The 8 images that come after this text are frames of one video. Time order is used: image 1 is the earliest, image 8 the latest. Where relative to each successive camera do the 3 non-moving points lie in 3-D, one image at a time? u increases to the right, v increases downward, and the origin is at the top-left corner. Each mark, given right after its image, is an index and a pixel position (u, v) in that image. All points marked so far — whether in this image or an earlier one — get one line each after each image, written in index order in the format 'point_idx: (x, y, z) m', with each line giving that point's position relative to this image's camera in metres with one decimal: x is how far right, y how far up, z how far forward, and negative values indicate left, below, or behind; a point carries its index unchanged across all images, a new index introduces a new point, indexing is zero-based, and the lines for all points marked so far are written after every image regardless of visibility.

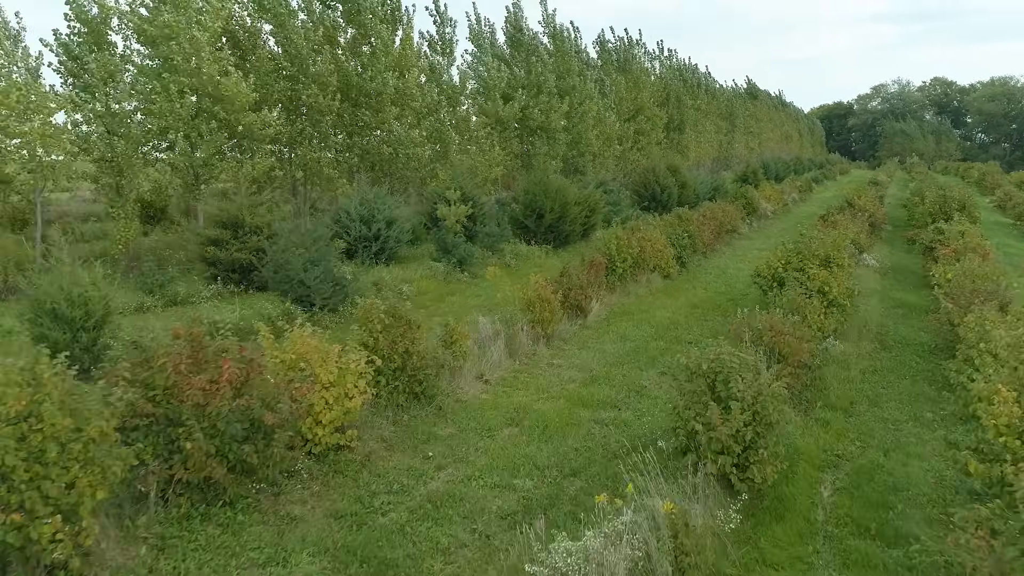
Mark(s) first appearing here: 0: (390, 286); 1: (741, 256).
0: (-1.7, 0.0, +11.2) m
1: (+4.9, +0.7, +16.6) m
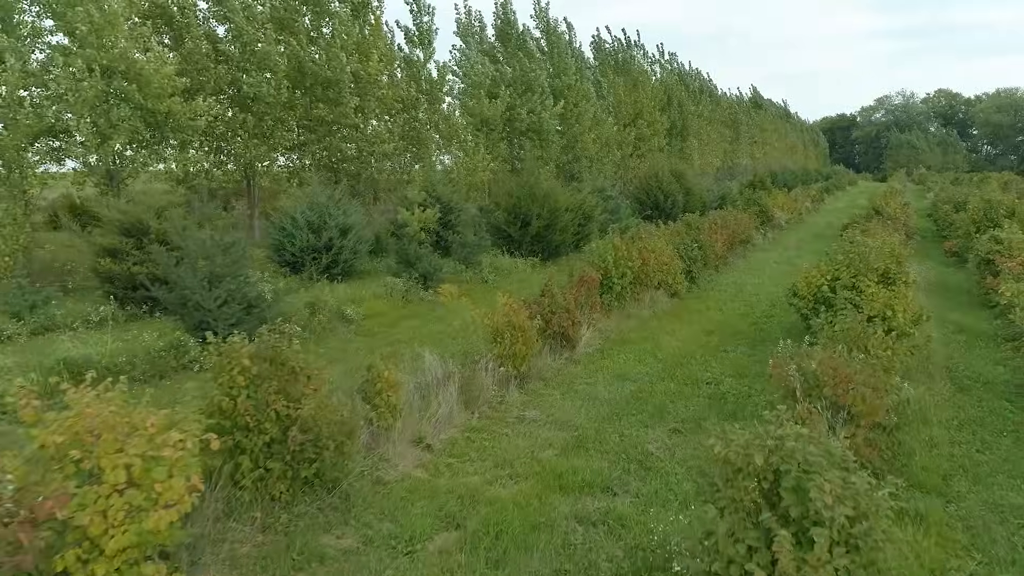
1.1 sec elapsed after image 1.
0: (-2.1, -0.2, +9.0) m
1: (+4.6, +0.3, +14.4) m
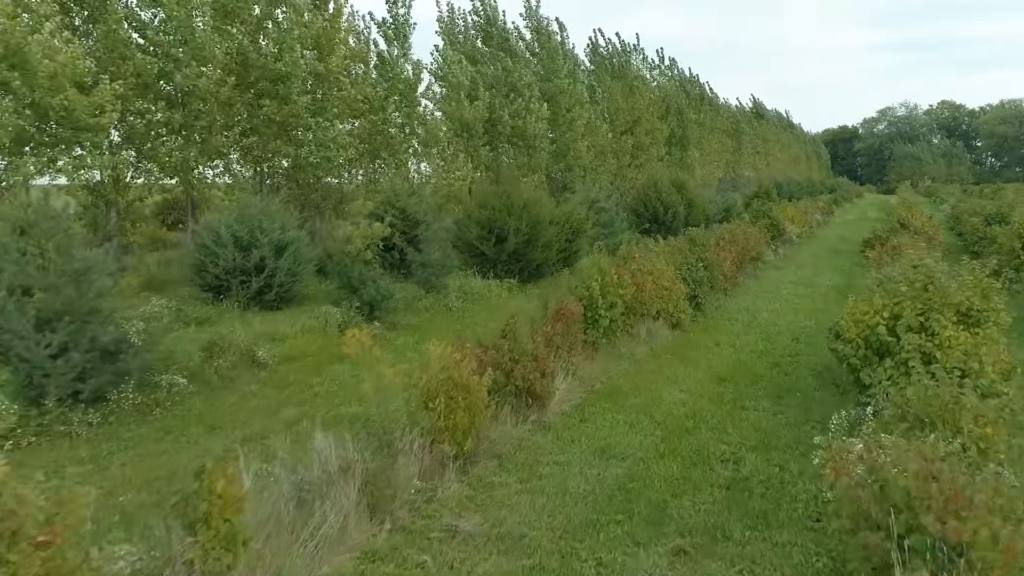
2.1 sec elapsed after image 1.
0: (-2.5, -0.6, +7.0) m
1: (+4.2, -0.1, +12.4) m
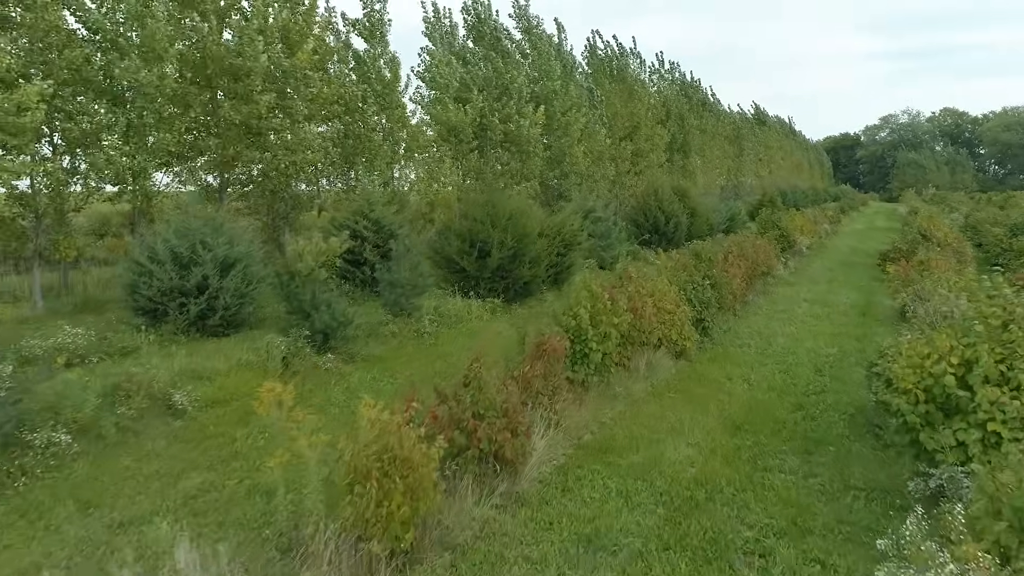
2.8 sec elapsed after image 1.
0: (-2.7, -0.8, +5.8) m
1: (+4.0, -0.4, +11.2) m
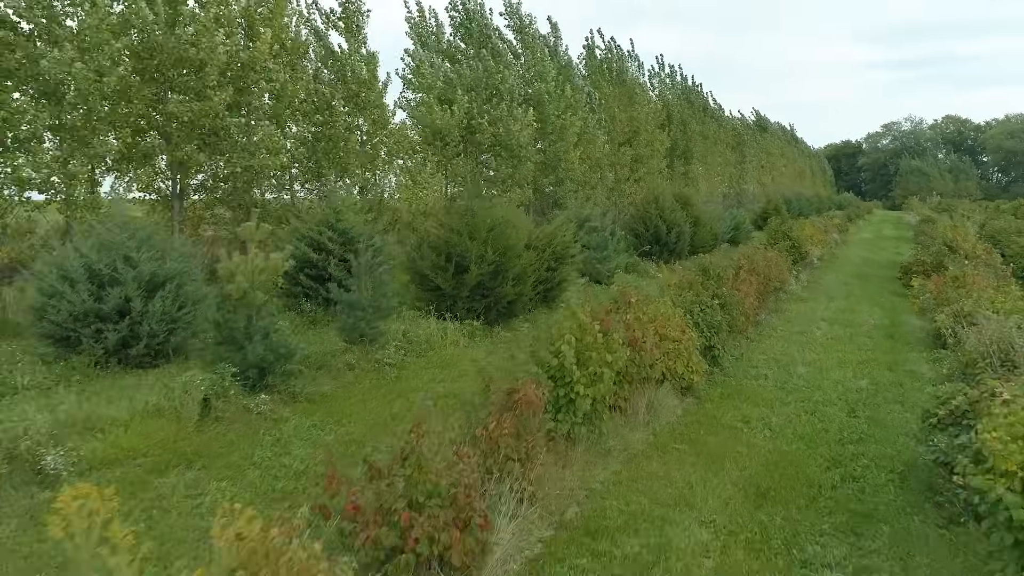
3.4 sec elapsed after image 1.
0: (-2.9, -1.0, +4.5) m
1: (+3.8, -0.6, +9.9) m
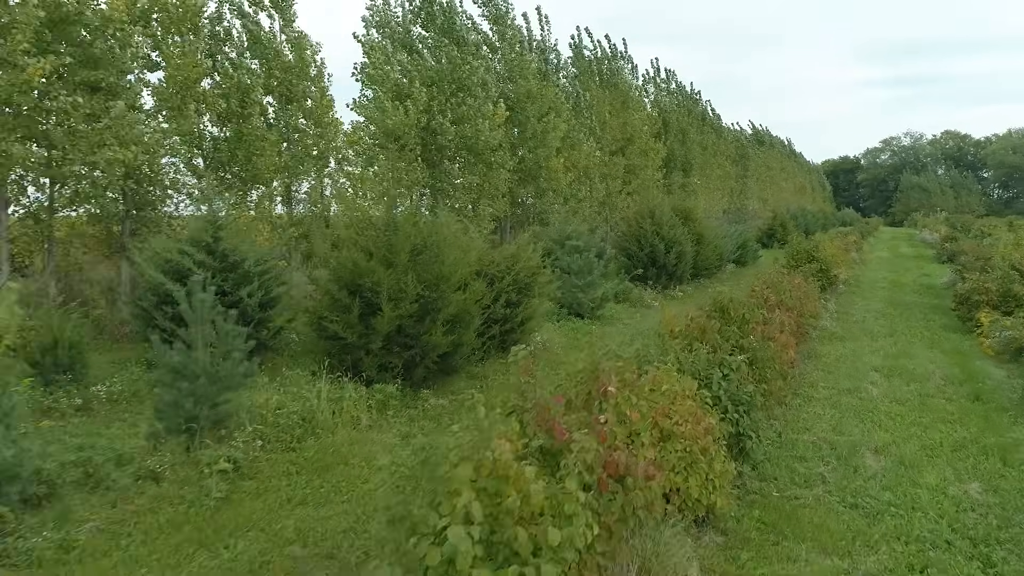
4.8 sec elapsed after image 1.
0: (-3.4, -1.3, +1.7) m
1: (+3.2, -1.0, +7.2) m
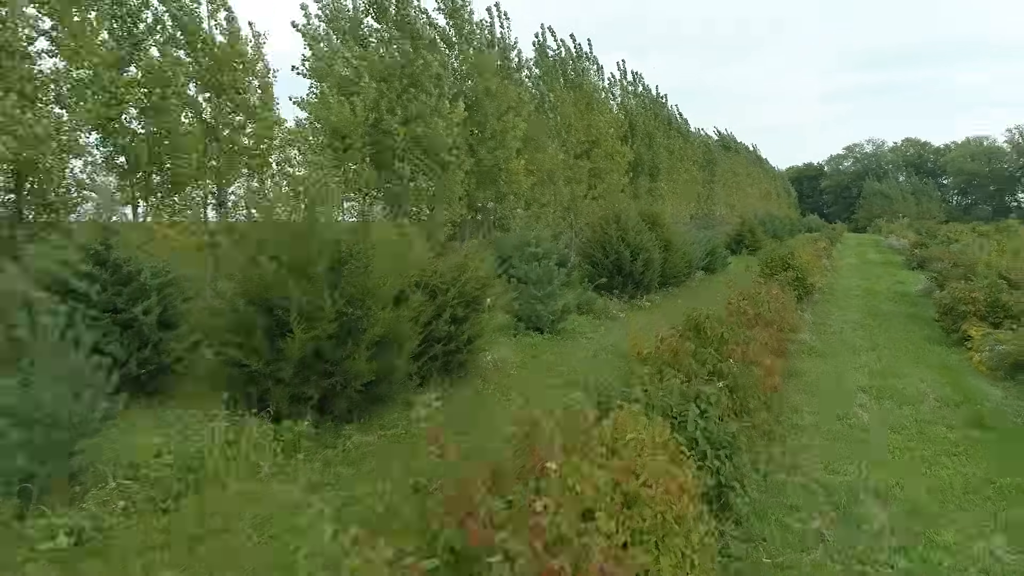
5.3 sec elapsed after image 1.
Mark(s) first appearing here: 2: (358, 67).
0: (-3.6, -1.4, +0.6) m
1: (+2.8, -1.1, +6.3) m
2: (-2.6, +3.8, +13.3) m
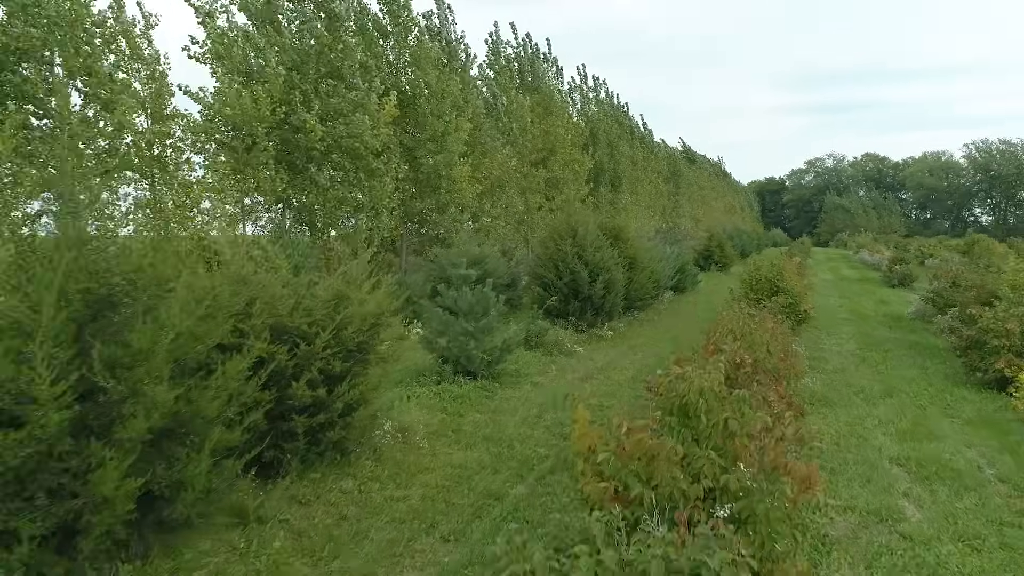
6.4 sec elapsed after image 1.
0: (-4.0, -1.5, -1.8) m
1: (+2.2, -1.4, +4.3) m
2: (-3.6, +3.4, +11.1) m
